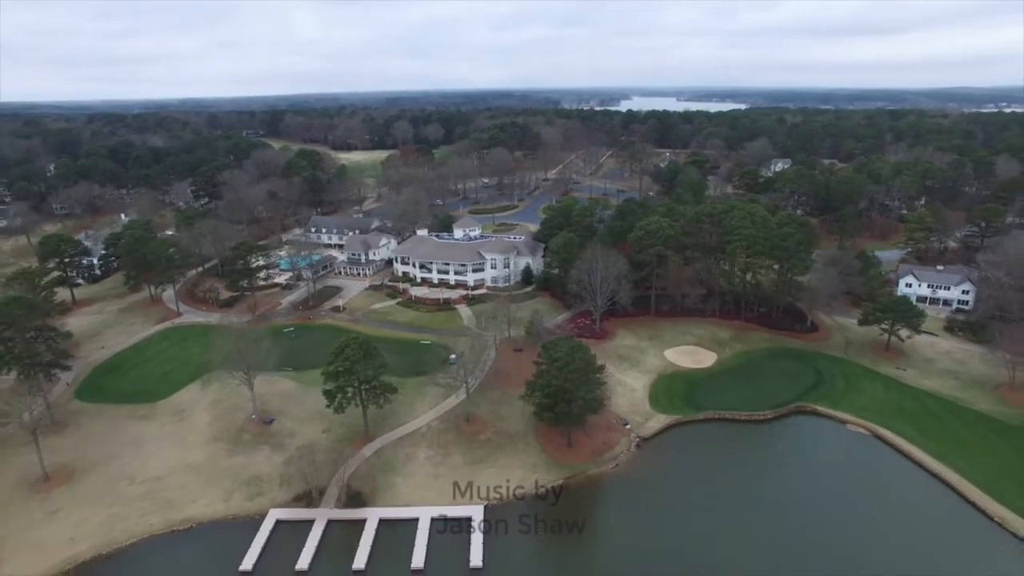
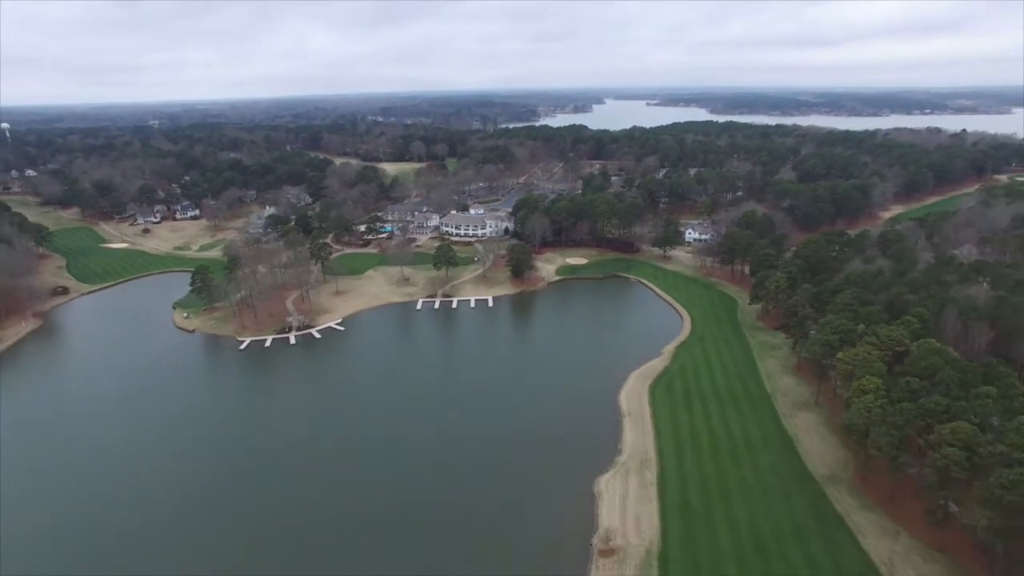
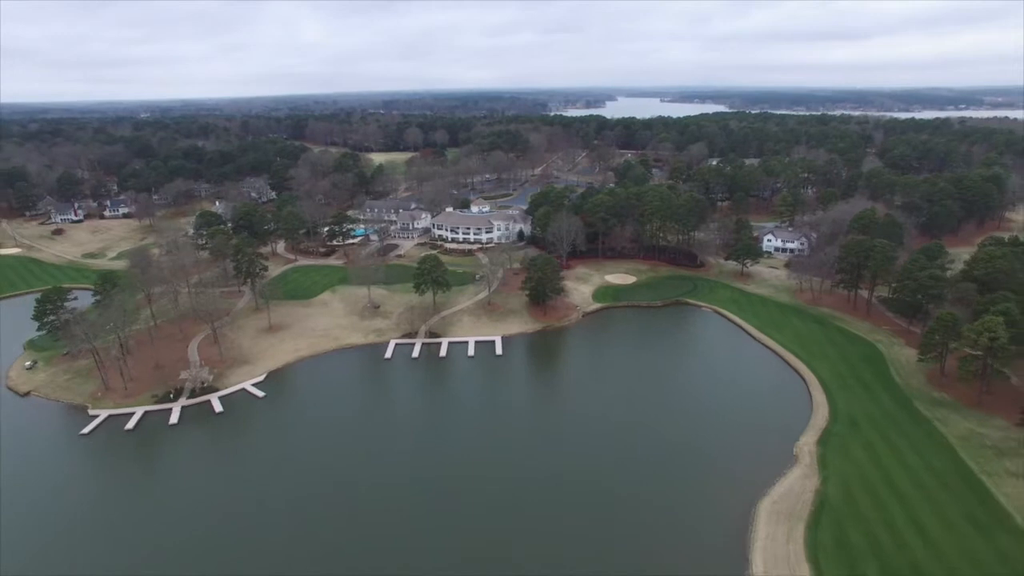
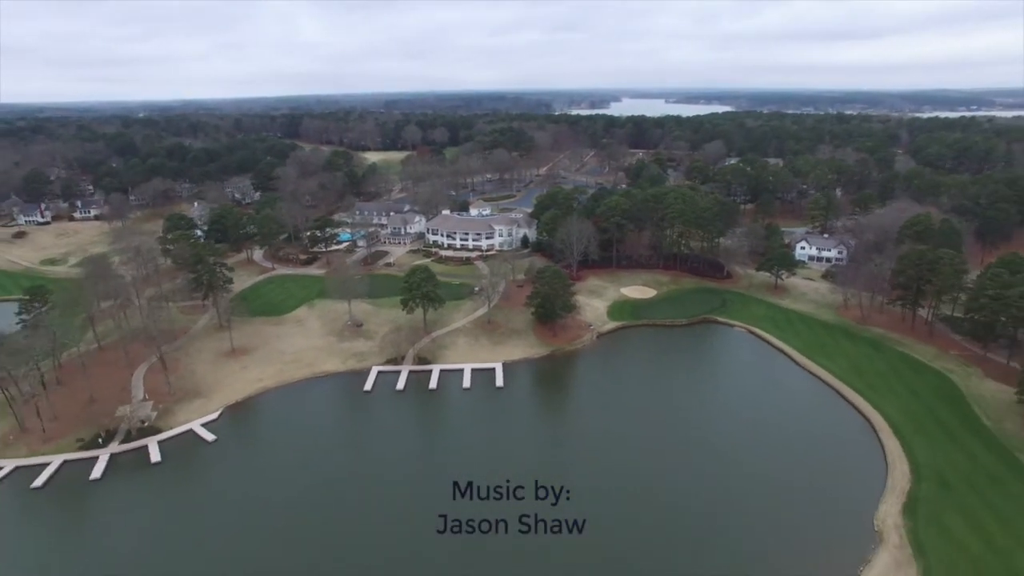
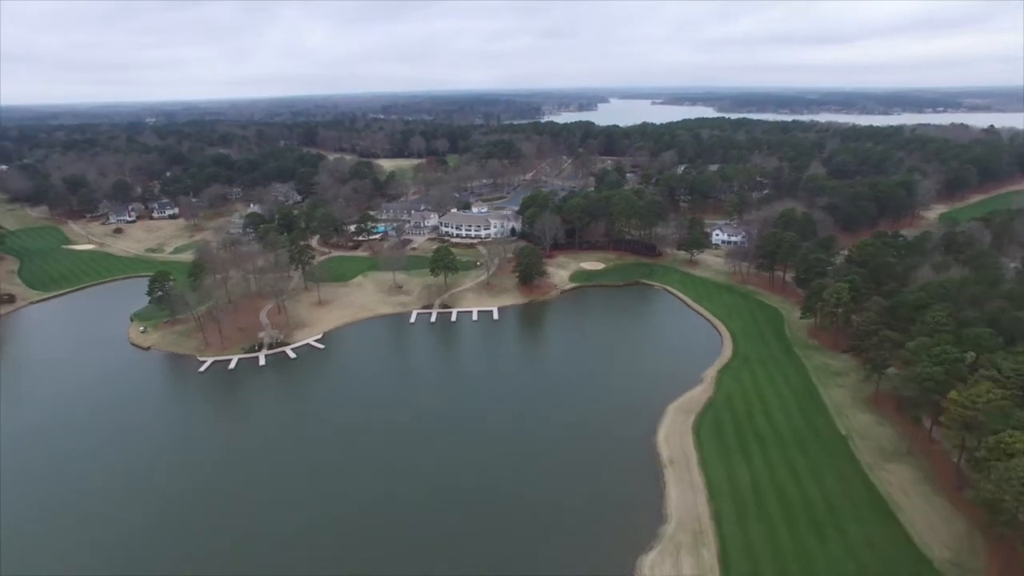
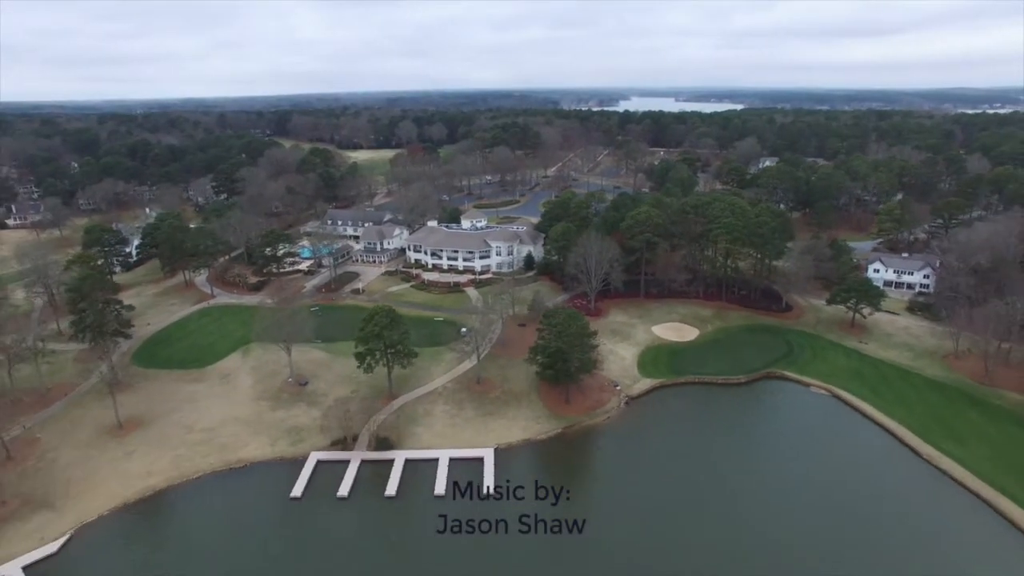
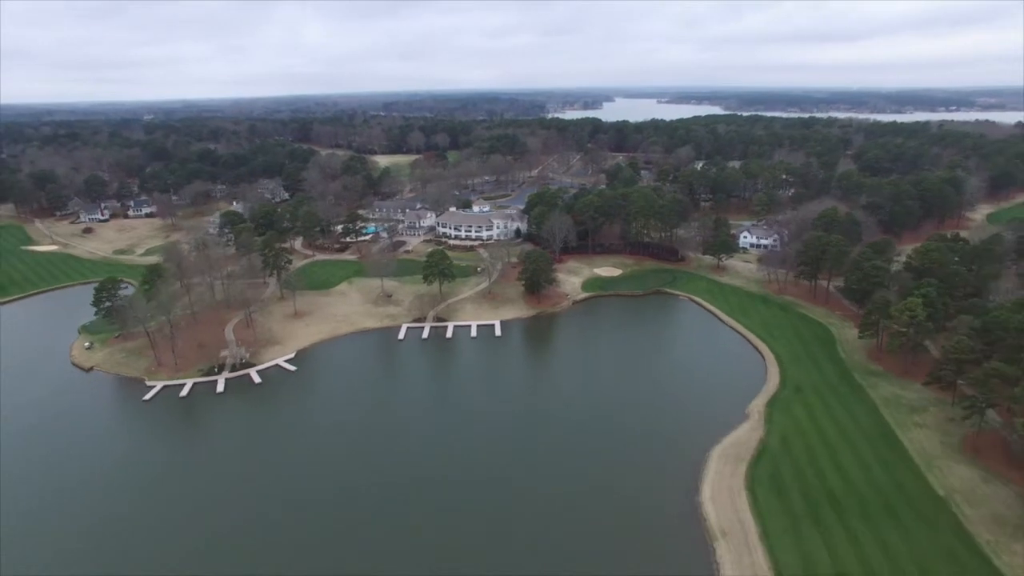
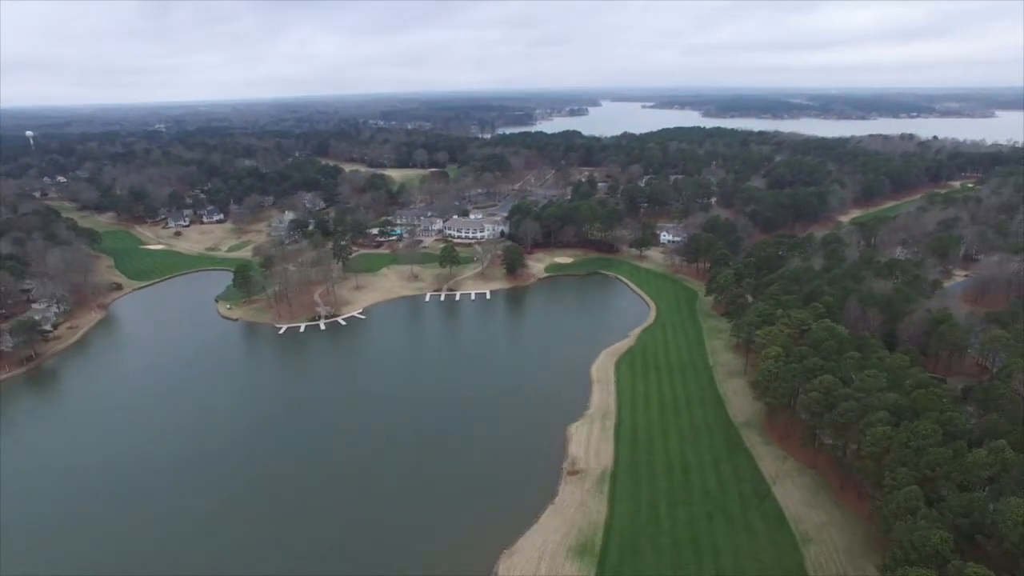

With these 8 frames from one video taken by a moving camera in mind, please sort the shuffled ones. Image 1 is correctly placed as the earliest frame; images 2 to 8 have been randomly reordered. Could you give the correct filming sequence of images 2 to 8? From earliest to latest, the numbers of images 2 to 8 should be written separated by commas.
6, 4, 3, 7, 5, 2, 8
